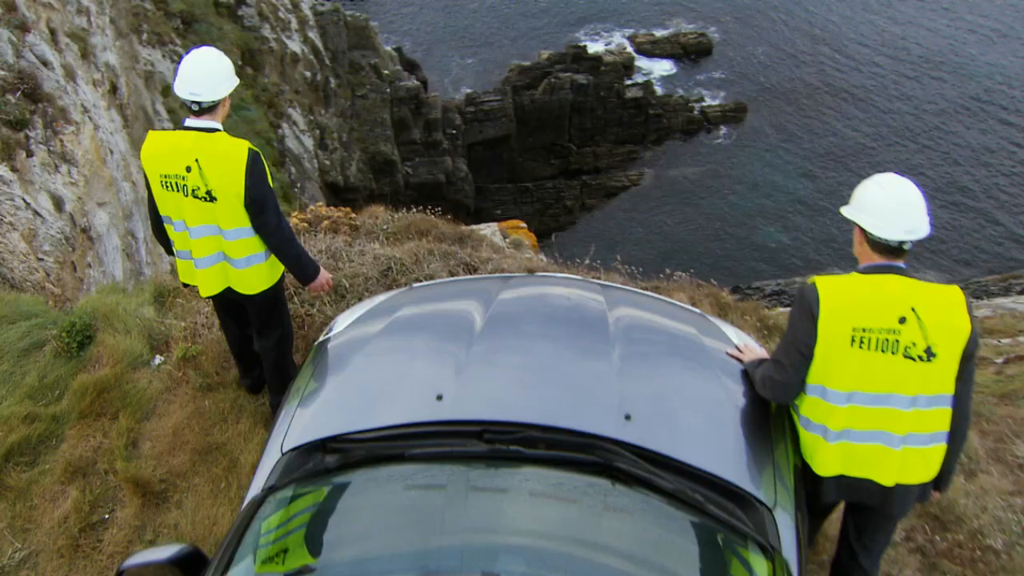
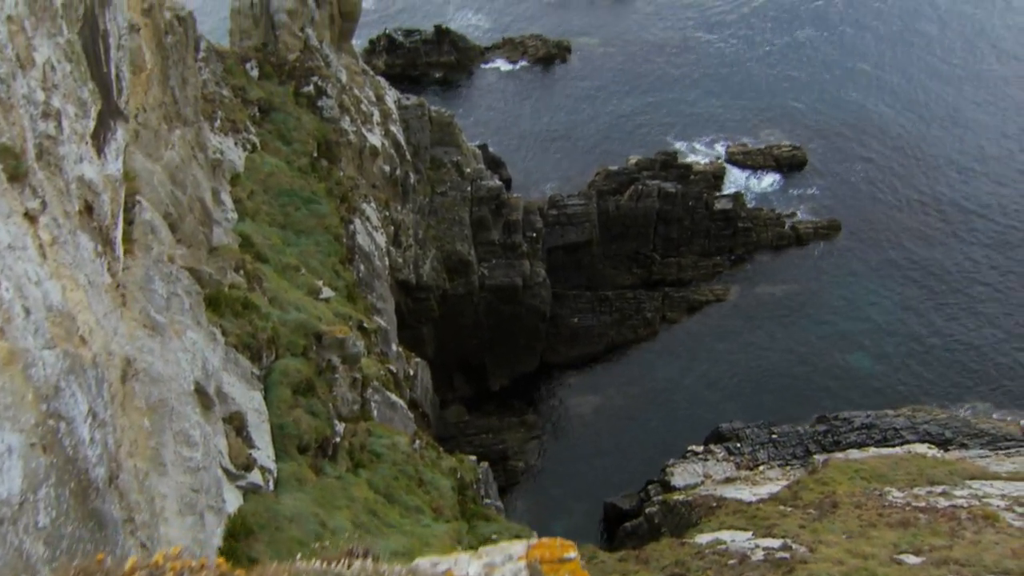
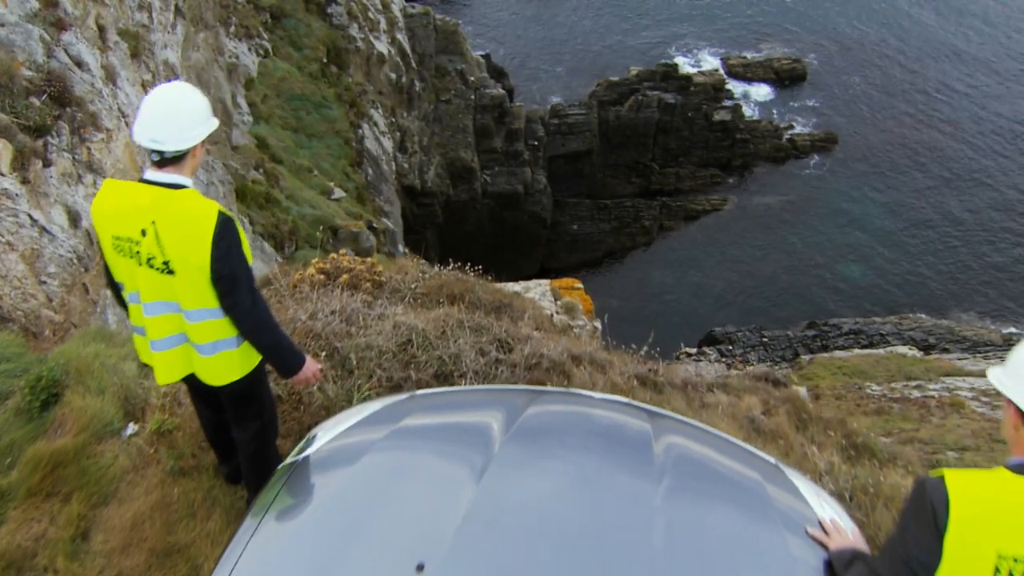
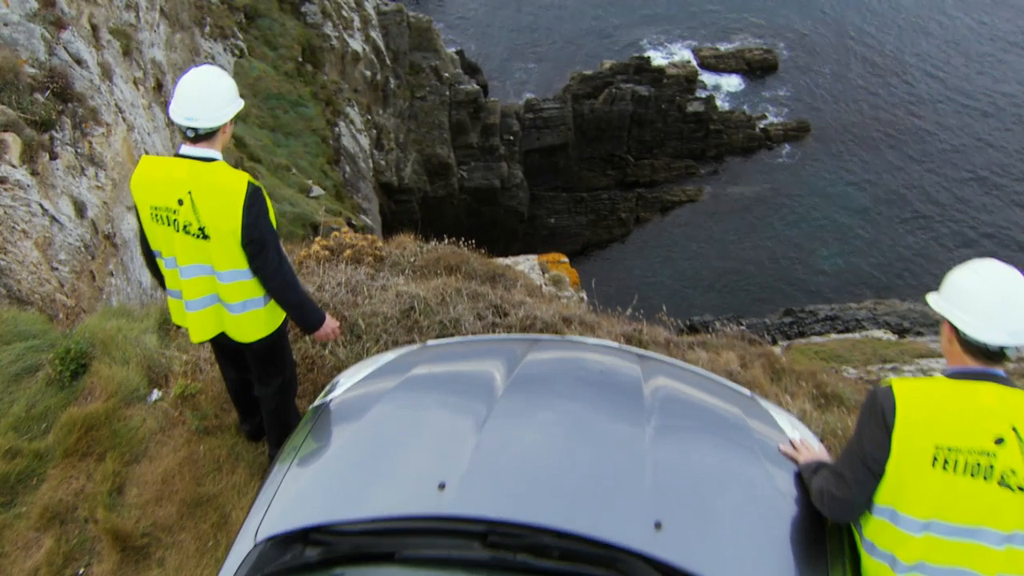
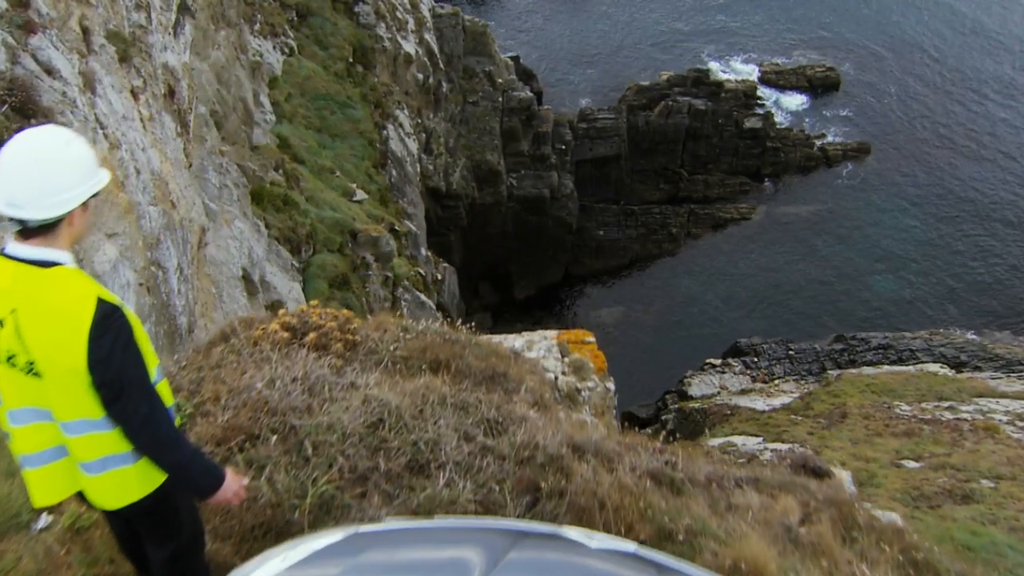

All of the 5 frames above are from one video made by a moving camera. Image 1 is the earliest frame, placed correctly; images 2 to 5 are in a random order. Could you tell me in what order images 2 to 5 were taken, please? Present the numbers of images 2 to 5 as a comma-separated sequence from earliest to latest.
4, 3, 5, 2
